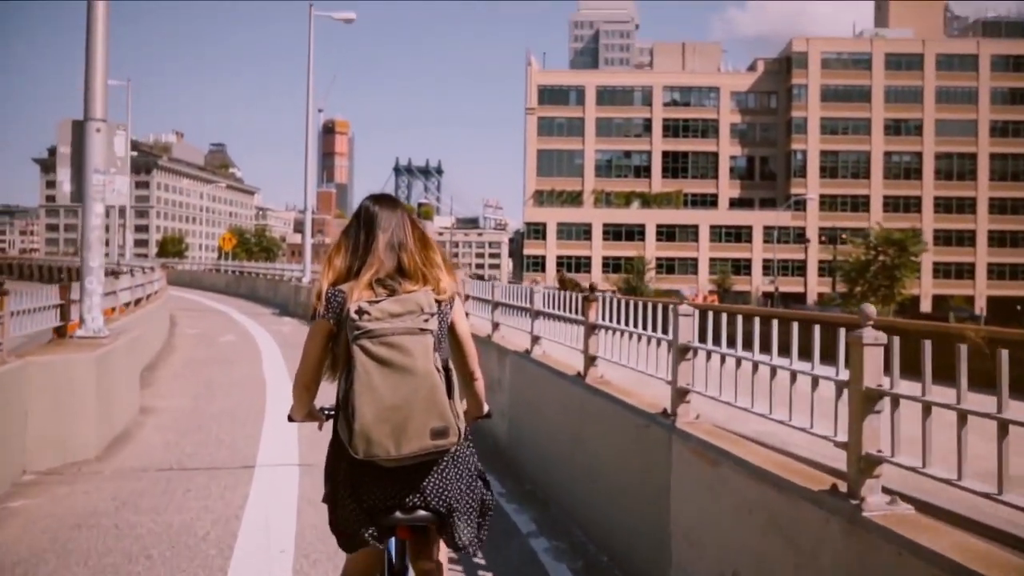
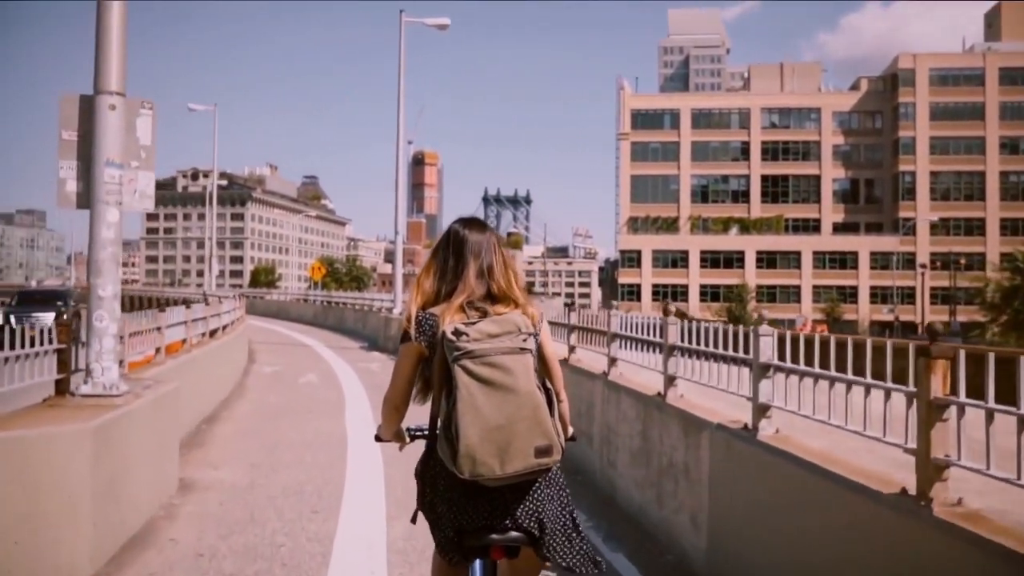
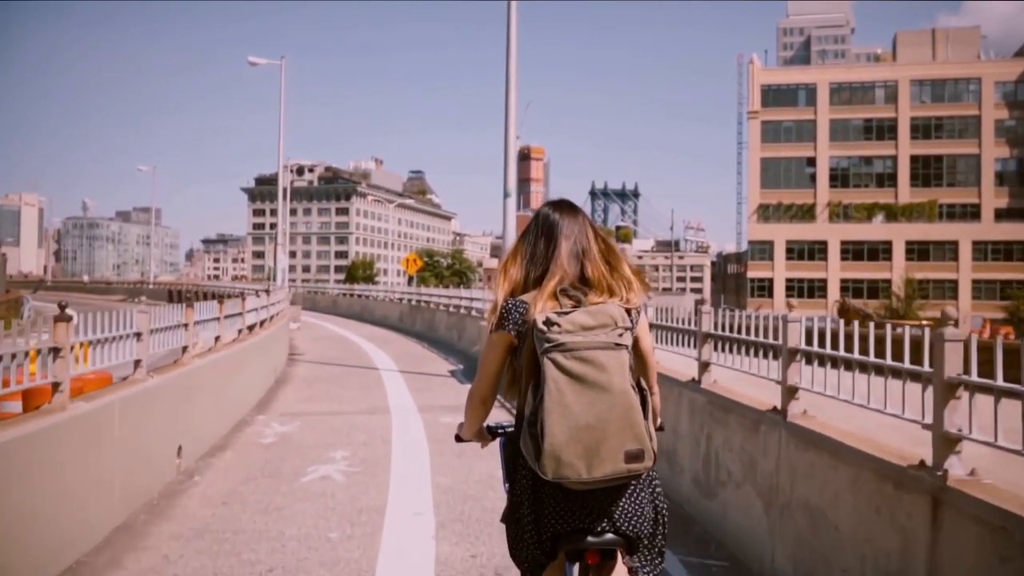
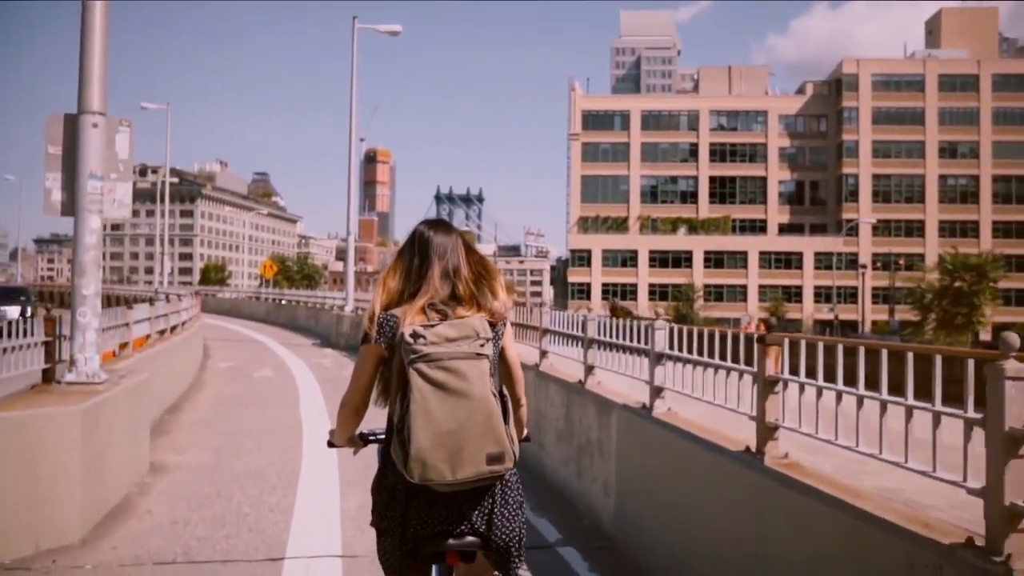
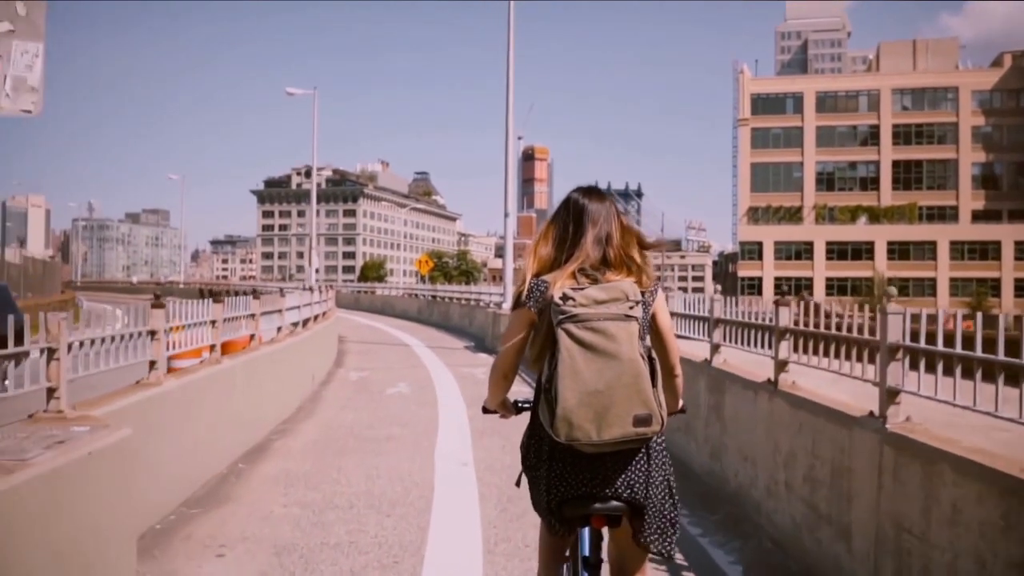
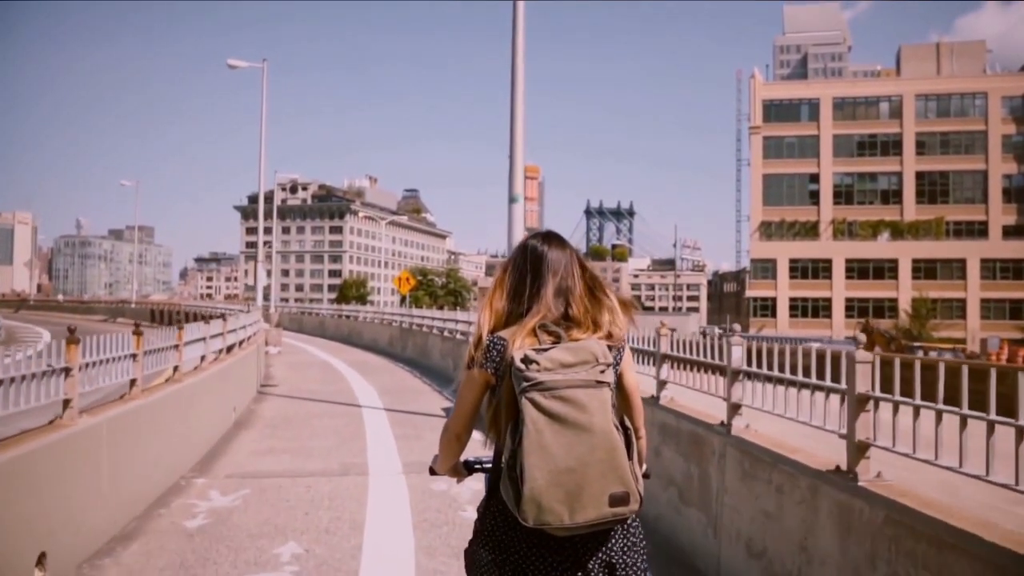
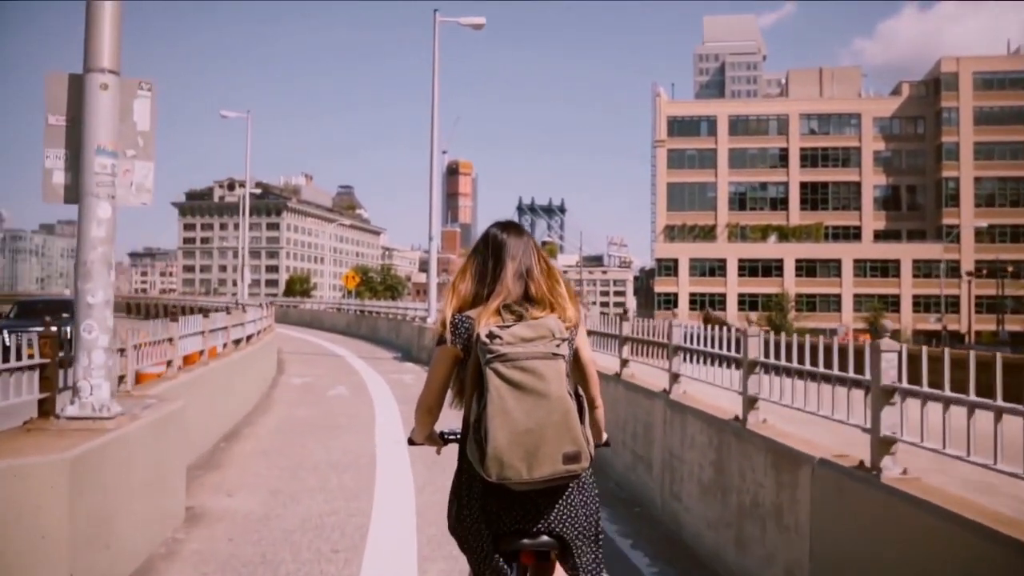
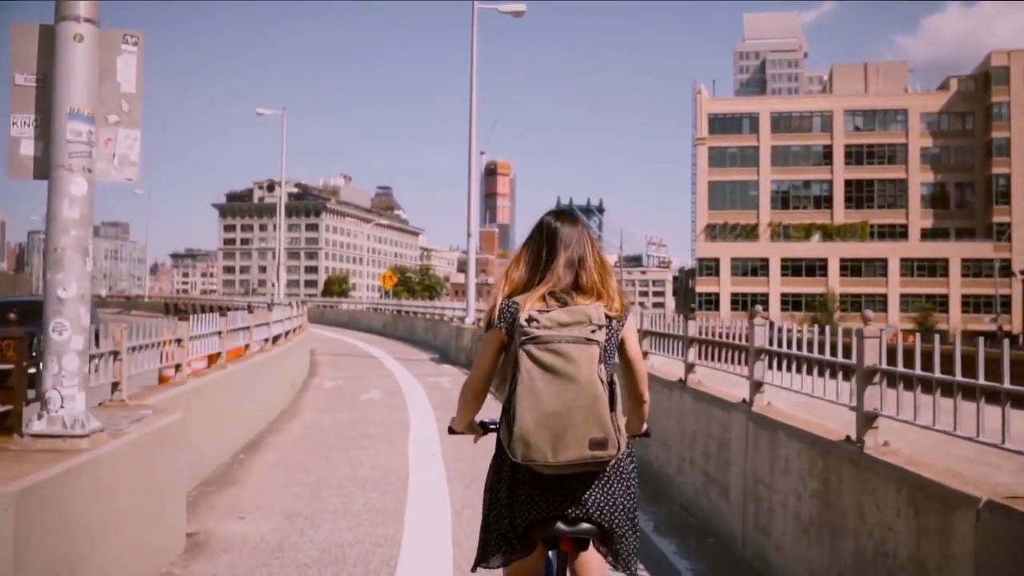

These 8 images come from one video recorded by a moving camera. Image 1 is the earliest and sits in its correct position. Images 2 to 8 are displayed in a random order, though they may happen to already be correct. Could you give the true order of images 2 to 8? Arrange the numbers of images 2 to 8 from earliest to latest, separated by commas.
4, 2, 7, 8, 5, 3, 6
